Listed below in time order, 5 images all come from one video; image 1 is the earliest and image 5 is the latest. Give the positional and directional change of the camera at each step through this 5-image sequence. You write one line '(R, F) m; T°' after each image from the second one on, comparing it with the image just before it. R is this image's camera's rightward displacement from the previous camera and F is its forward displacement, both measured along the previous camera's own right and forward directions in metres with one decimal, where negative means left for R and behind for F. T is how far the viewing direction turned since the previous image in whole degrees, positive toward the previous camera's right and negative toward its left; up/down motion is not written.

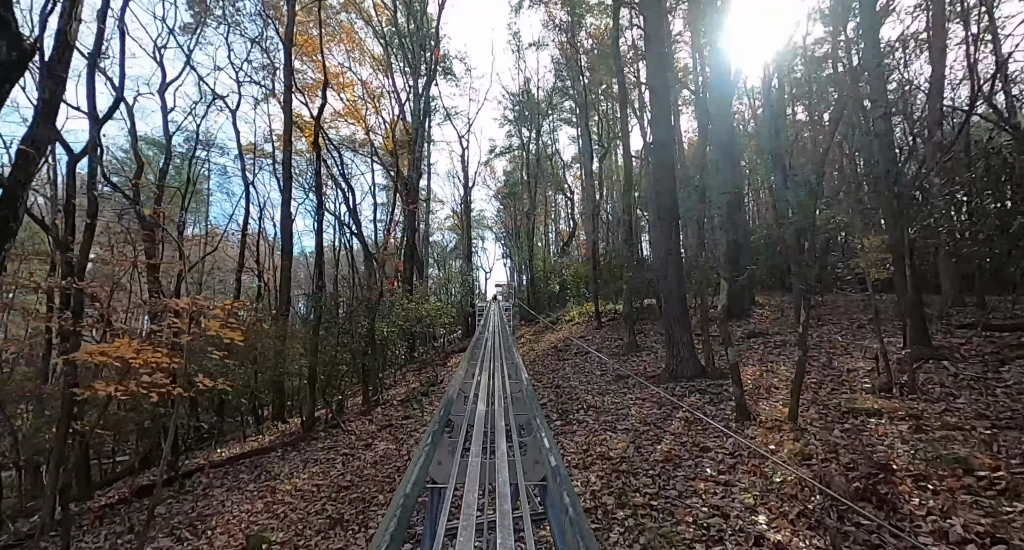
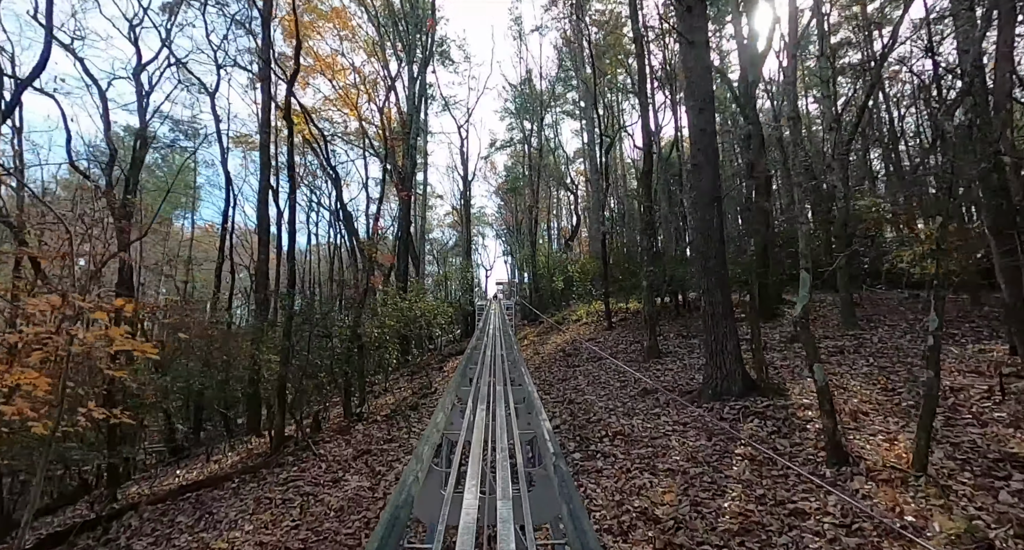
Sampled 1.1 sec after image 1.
(0.0, +1.3) m; 0°
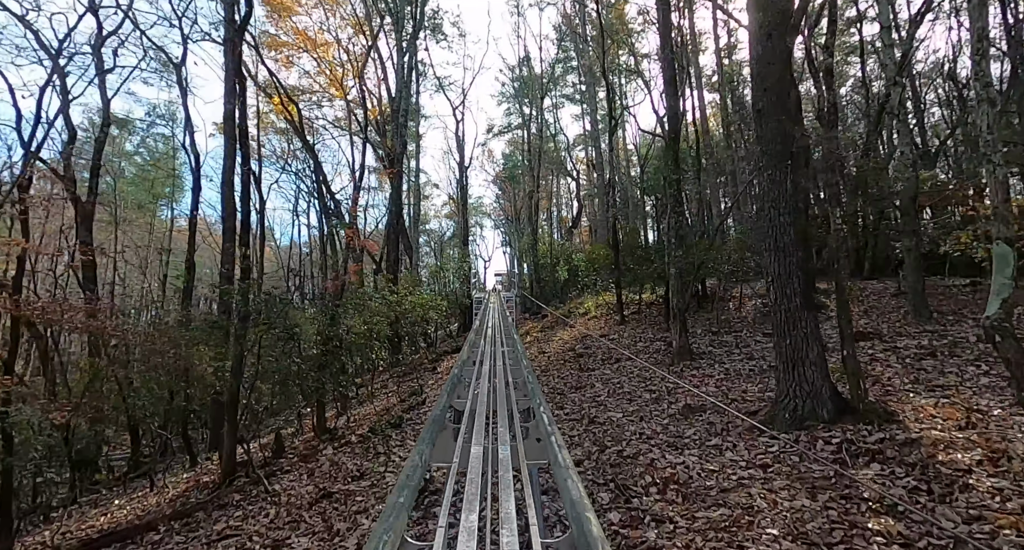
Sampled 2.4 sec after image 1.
(0.0, +1.5) m; 0°
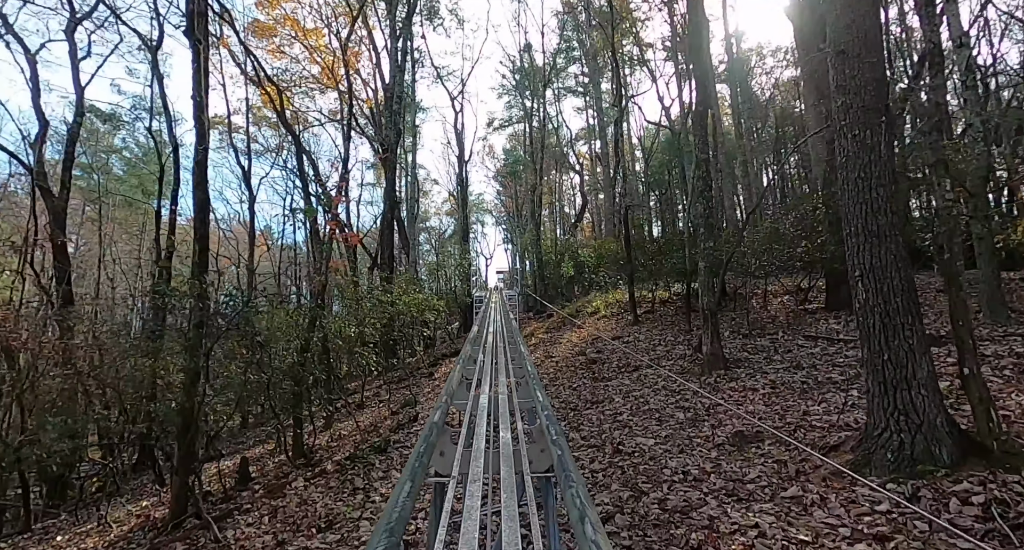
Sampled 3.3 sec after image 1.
(0.0, +1.1) m; 0°
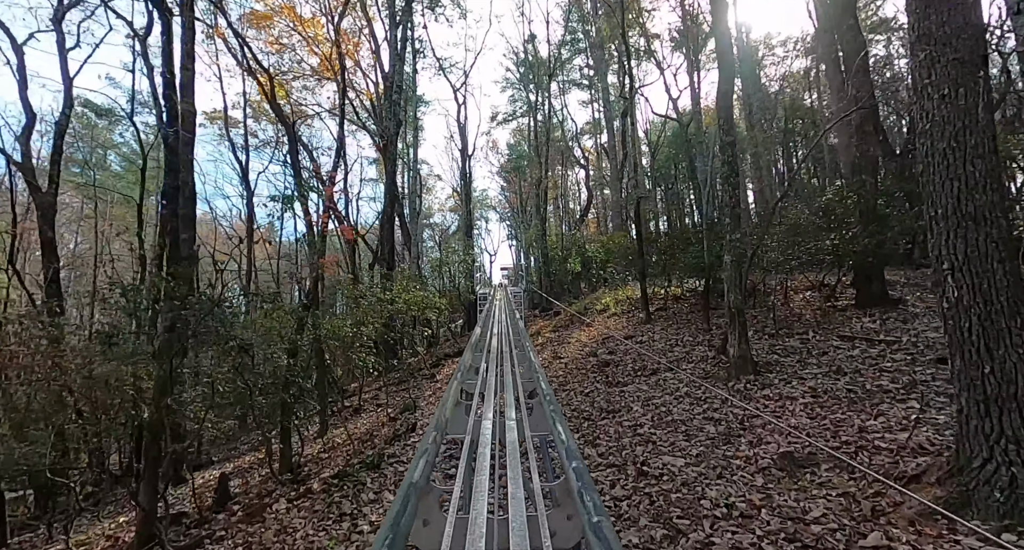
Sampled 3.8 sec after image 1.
(0.0, +0.6) m; 0°
